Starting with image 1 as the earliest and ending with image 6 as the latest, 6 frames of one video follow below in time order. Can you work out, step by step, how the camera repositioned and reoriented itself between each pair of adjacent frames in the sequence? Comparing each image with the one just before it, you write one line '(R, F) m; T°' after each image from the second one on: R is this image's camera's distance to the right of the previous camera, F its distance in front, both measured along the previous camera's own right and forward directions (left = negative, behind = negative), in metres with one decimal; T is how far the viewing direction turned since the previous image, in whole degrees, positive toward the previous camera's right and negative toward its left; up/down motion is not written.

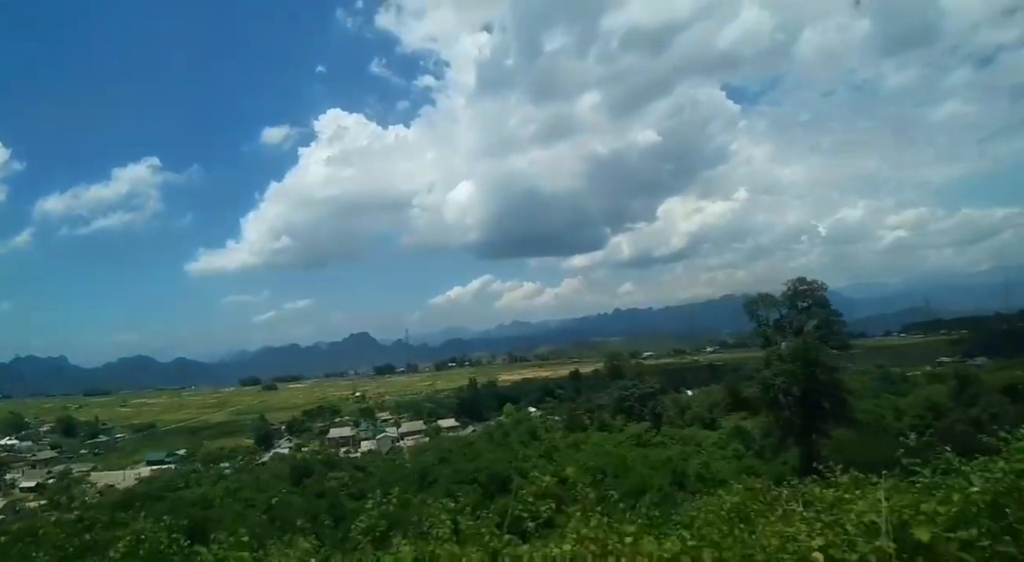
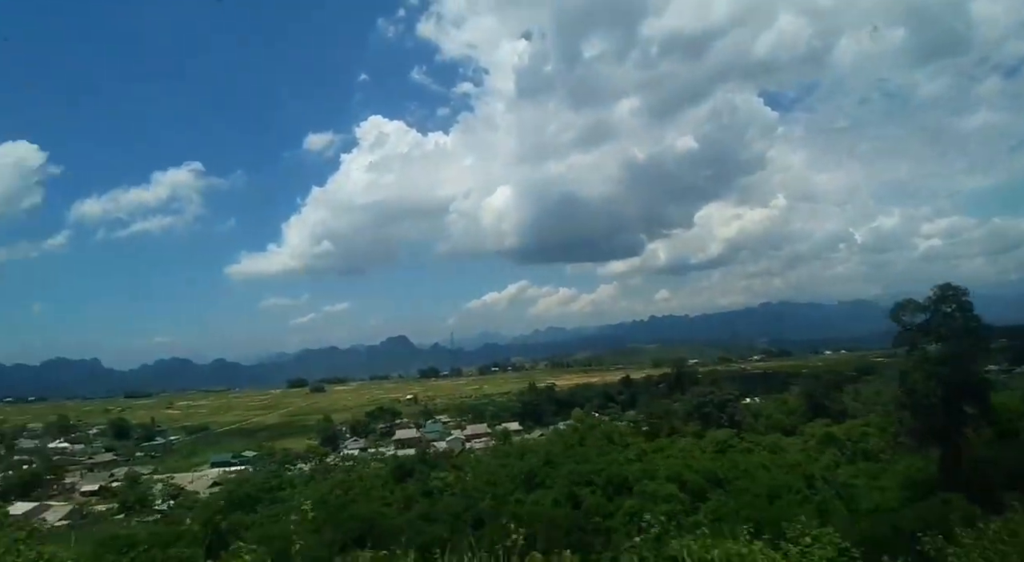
(-1.7, +0.1) m; -3°
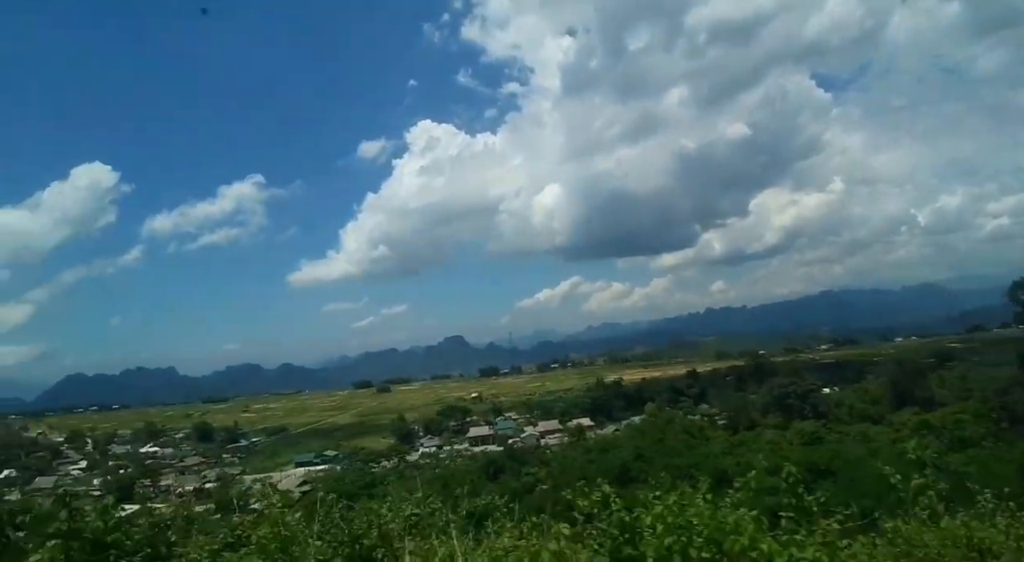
(-0.8, -0.1) m; -4°
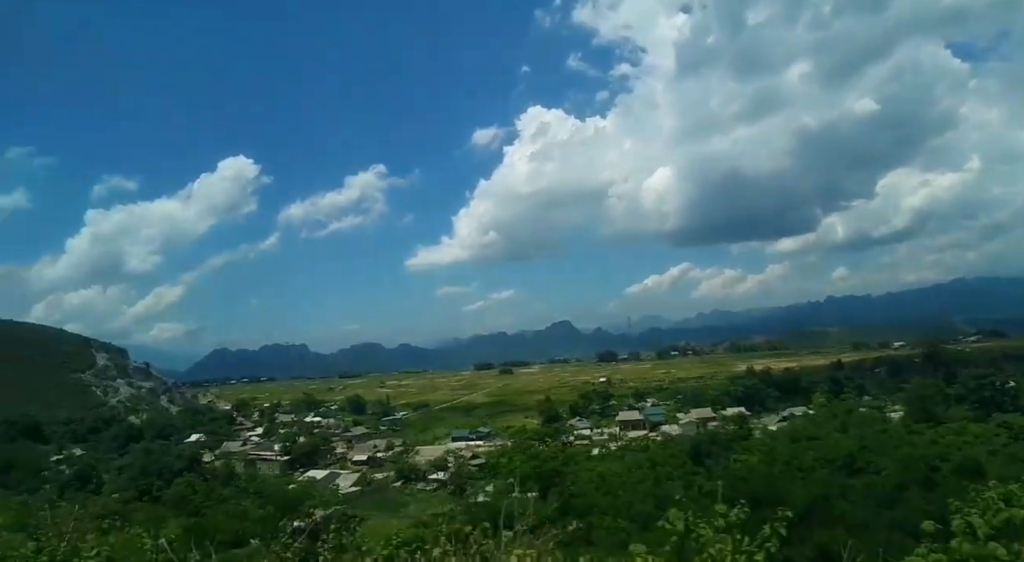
(-2.5, -0.1) m; -9°
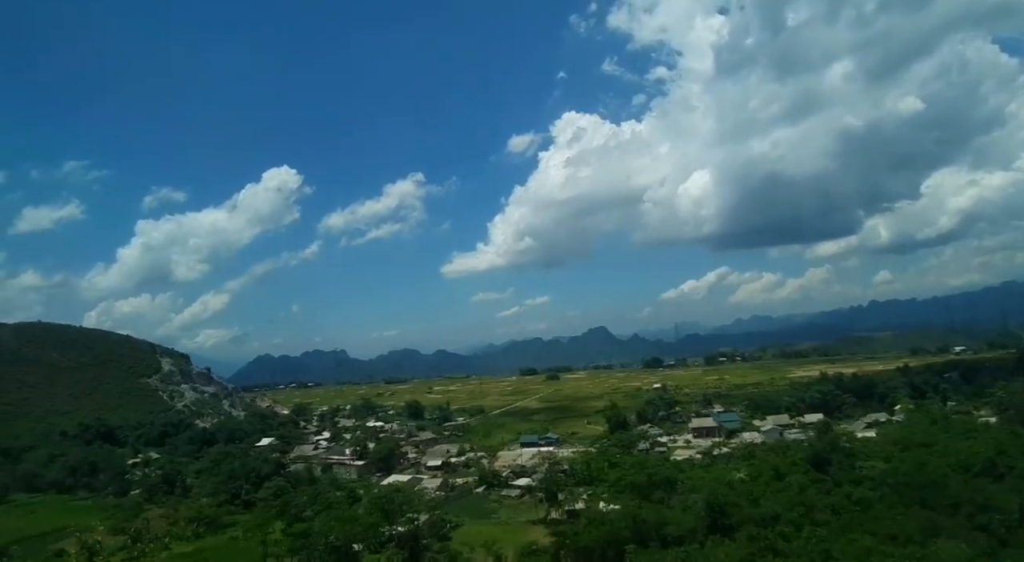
(-1.9, +0.4) m; -3°
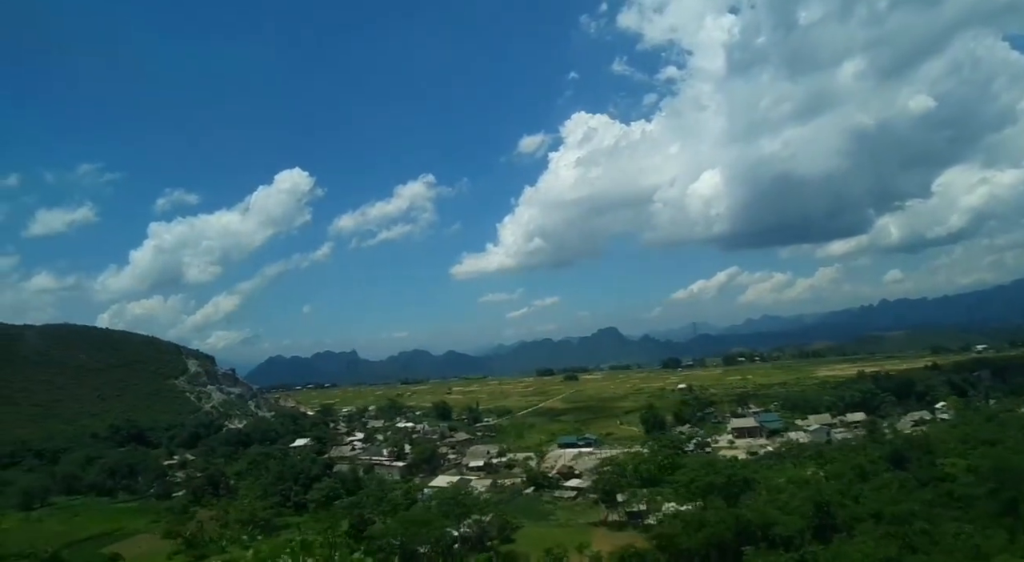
(-1.5, +0.4) m; -1°
